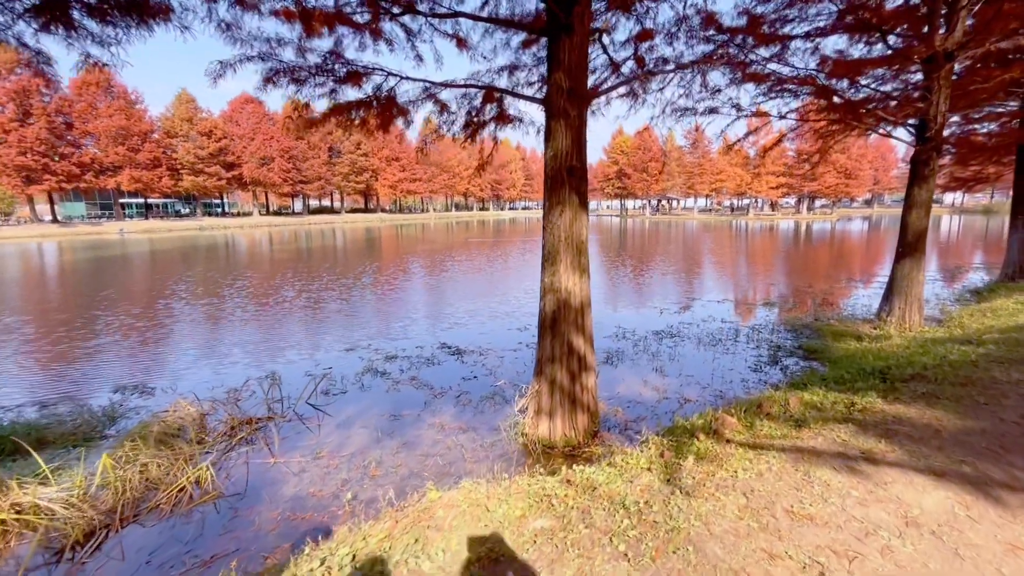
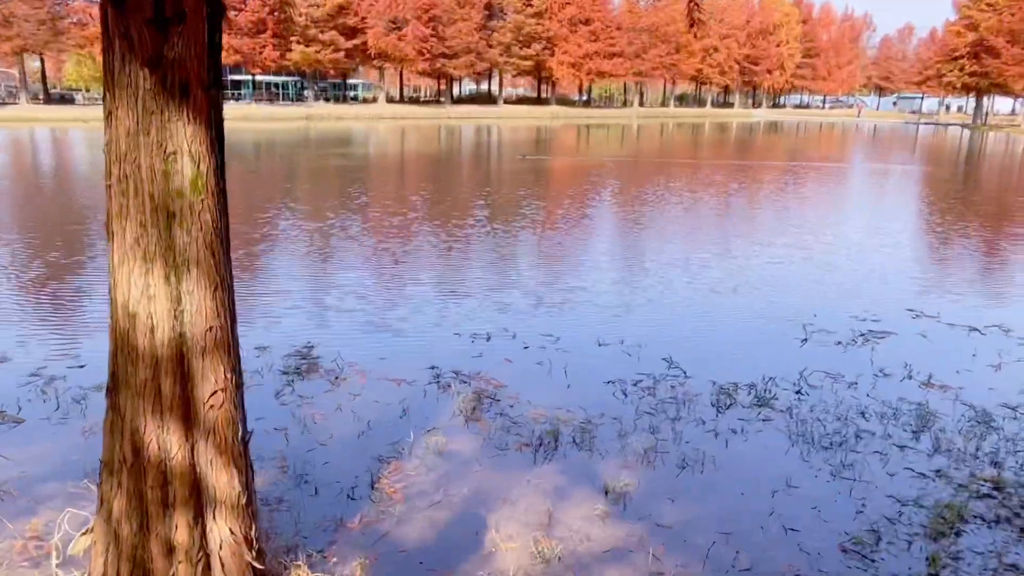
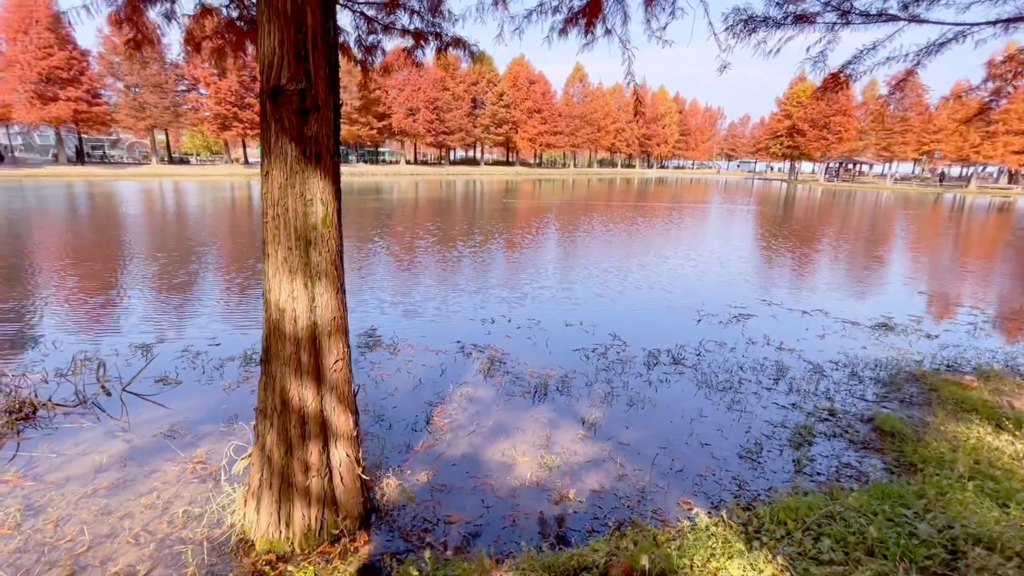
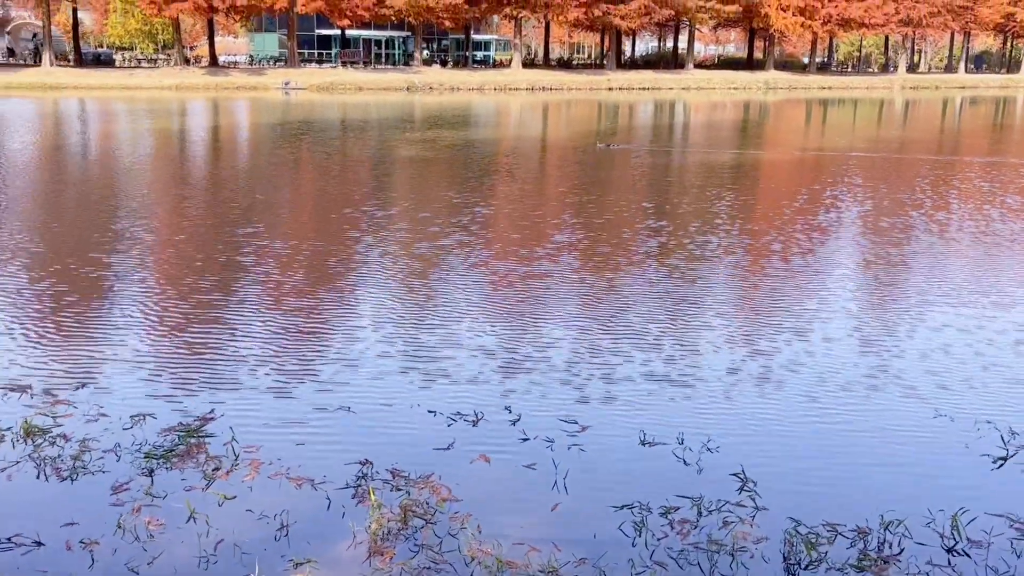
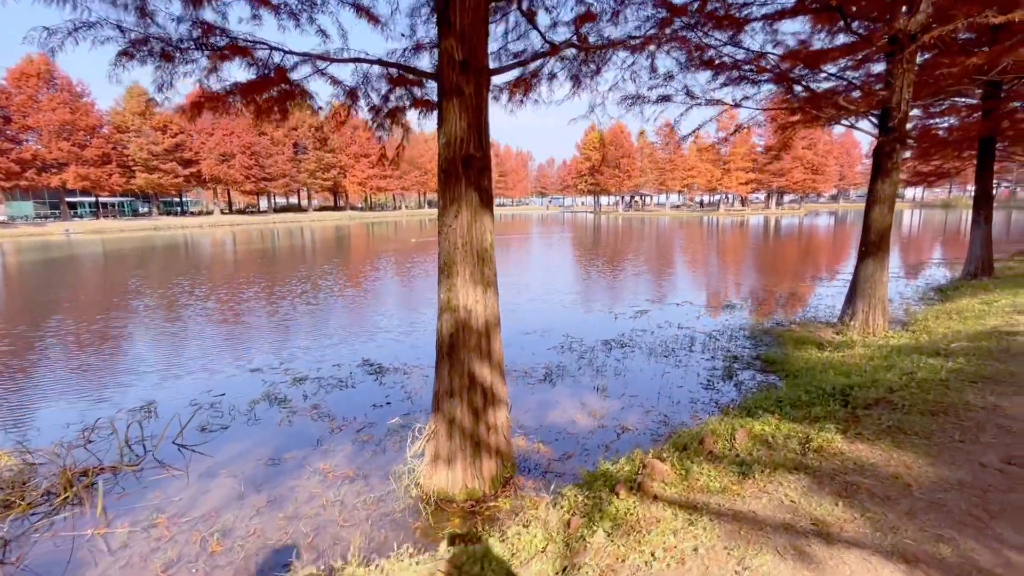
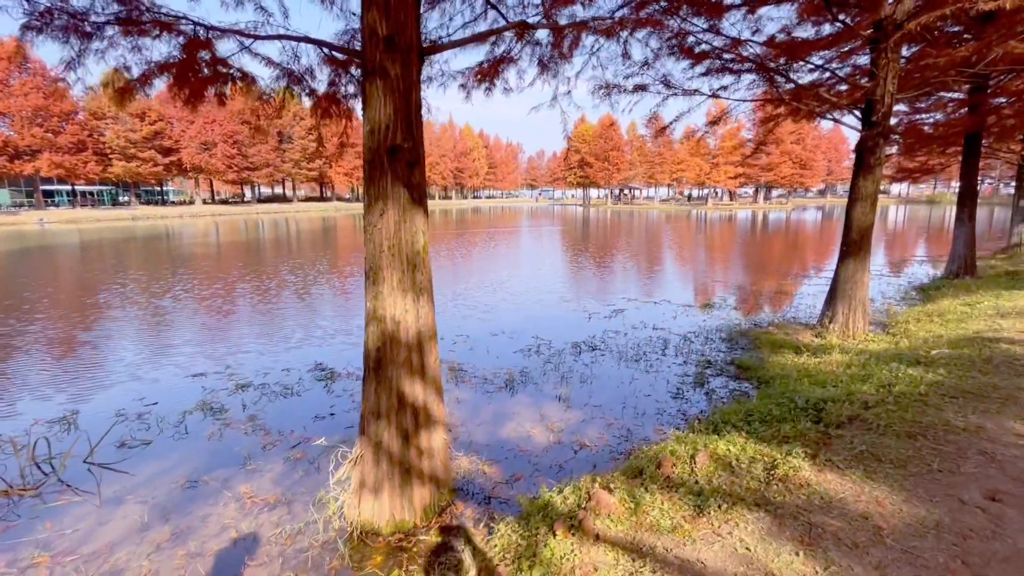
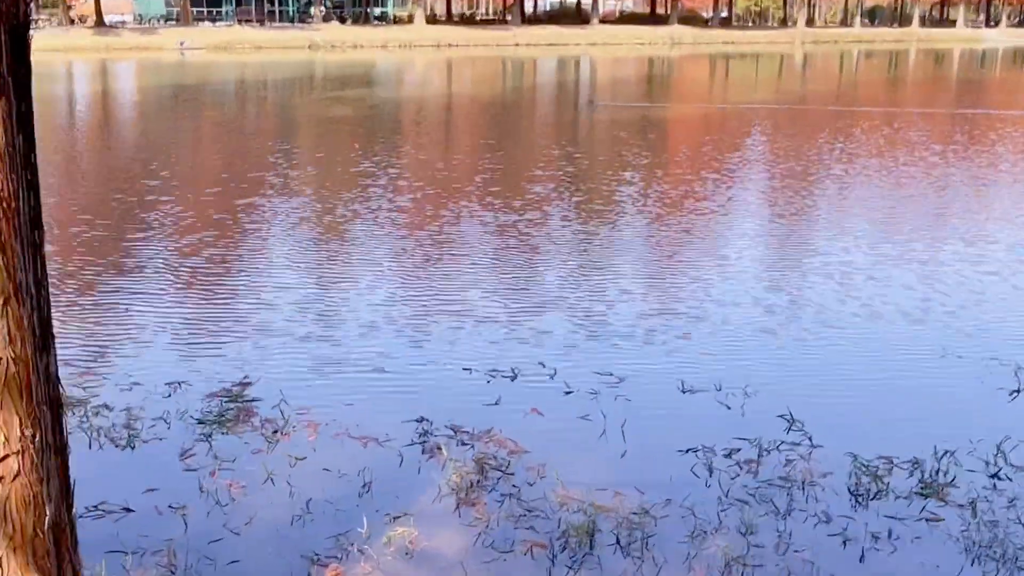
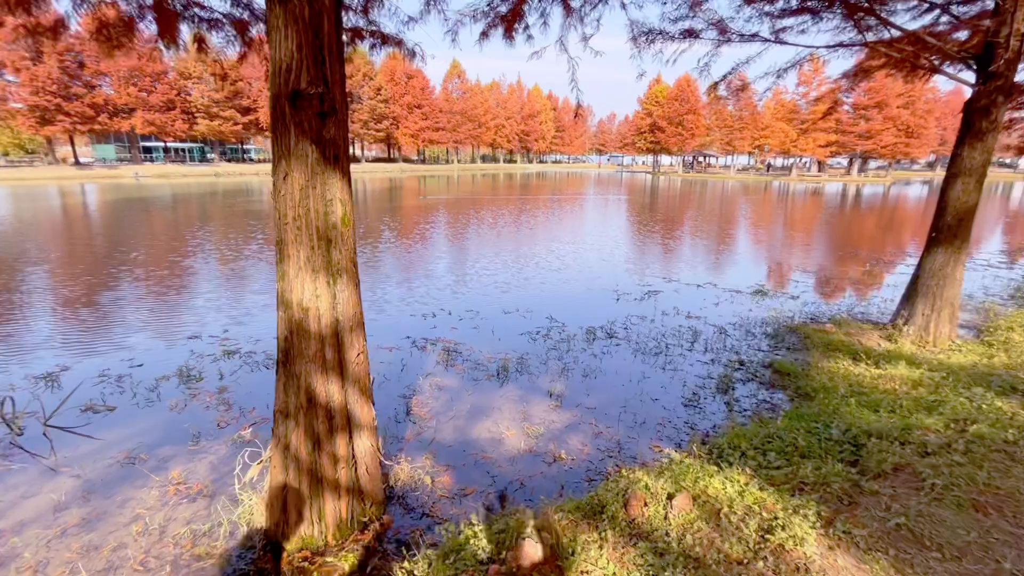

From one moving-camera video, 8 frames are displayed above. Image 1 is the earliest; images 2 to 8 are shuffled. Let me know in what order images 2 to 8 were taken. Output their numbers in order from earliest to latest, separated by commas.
5, 6, 8, 3, 2, 7, 4
